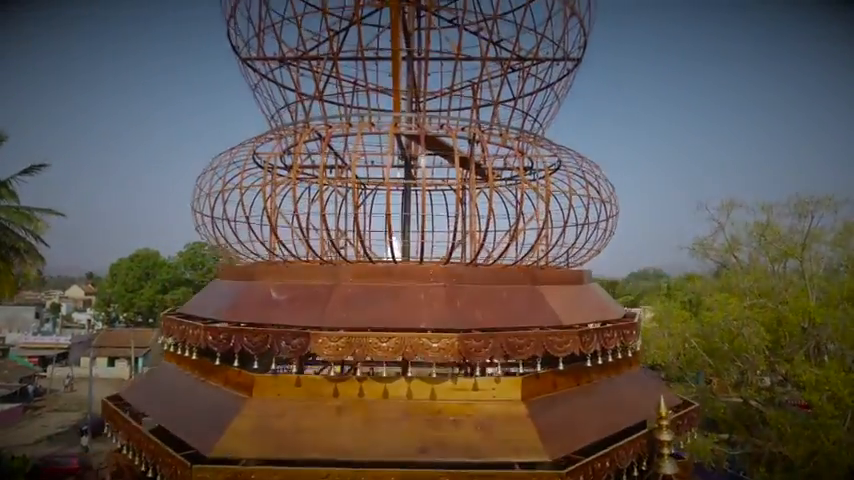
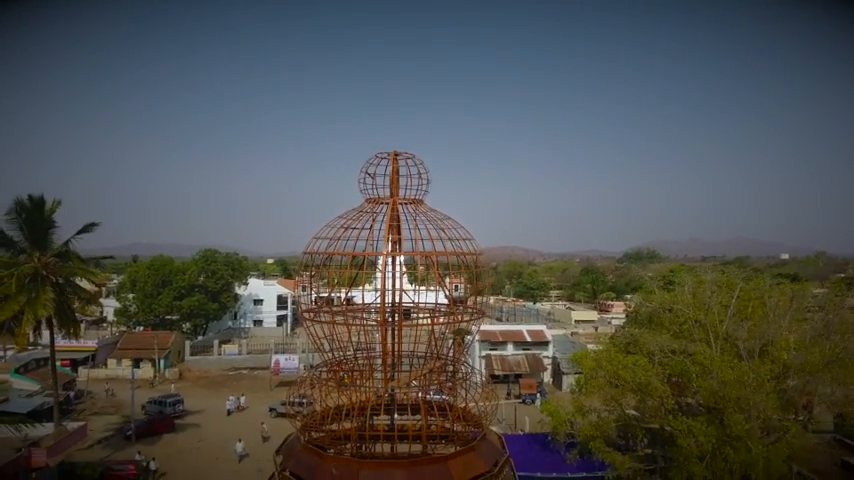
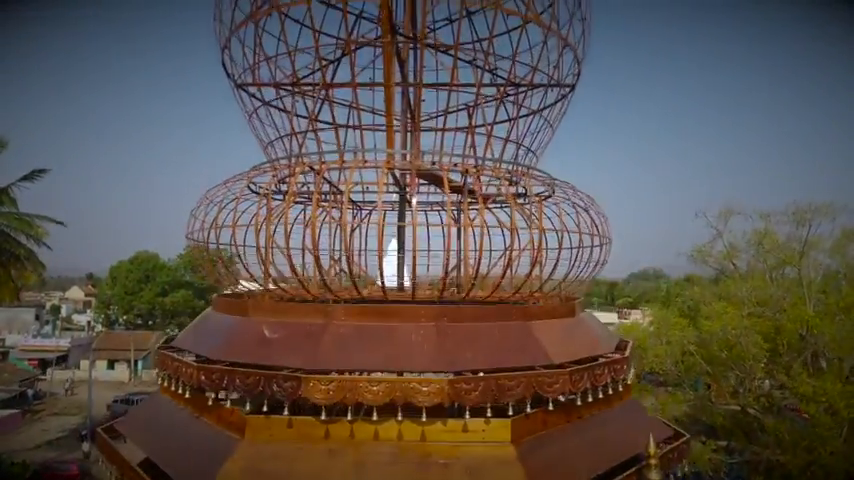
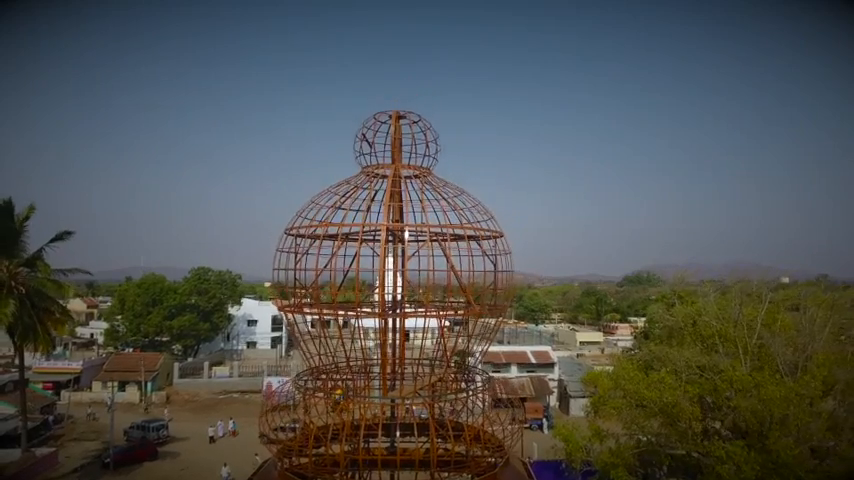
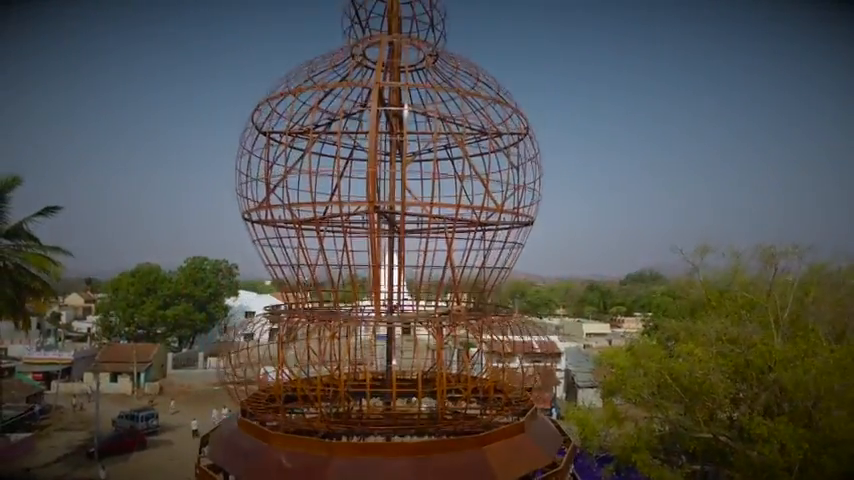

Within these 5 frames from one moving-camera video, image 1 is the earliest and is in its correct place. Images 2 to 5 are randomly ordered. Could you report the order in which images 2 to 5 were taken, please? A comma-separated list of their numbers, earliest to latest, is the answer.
3, 5, 4, 2
